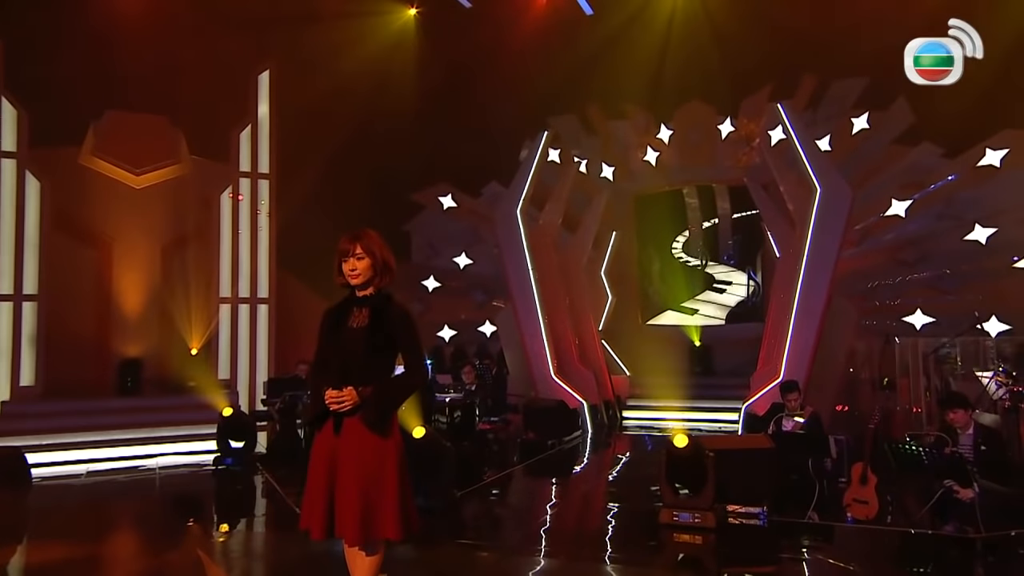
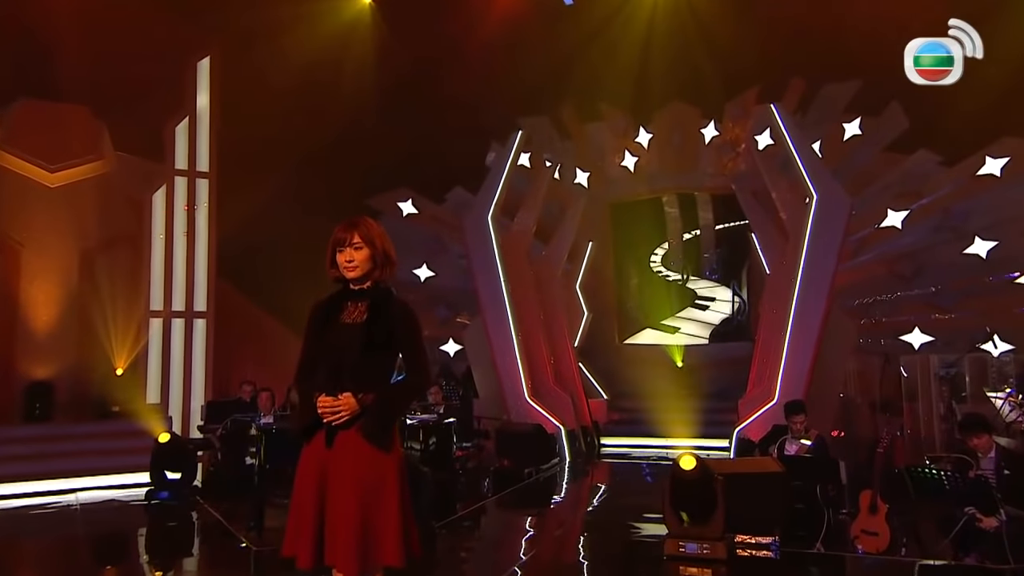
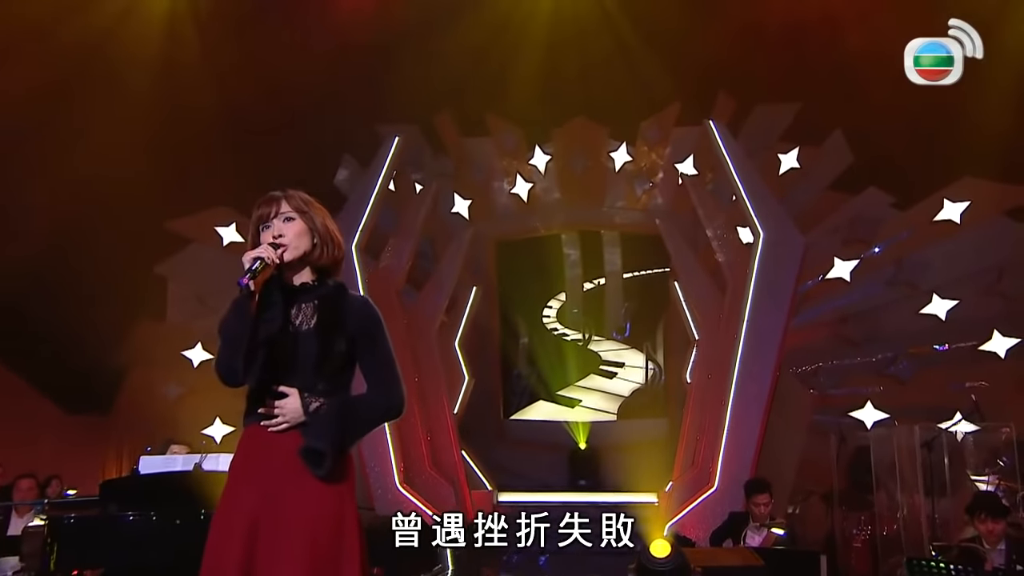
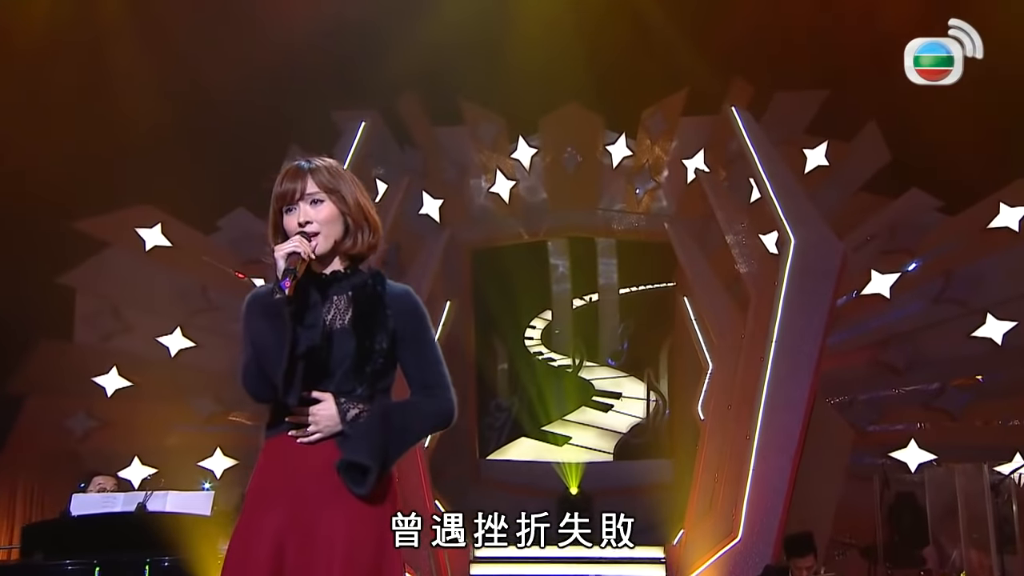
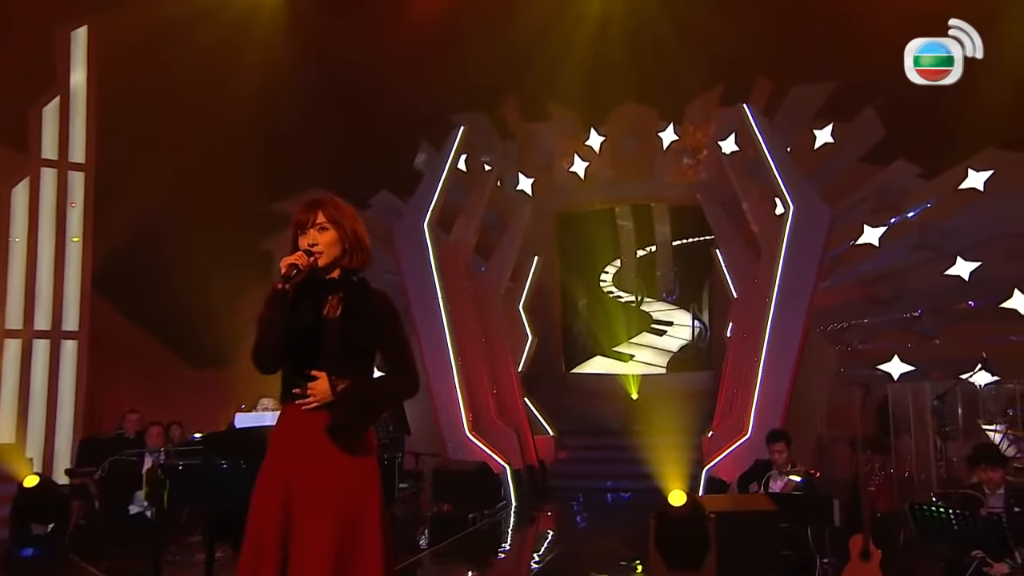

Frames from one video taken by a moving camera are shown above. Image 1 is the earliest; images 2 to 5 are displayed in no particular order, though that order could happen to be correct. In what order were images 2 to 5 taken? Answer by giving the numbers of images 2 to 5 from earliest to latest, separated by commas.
2, 5, 3, 4
